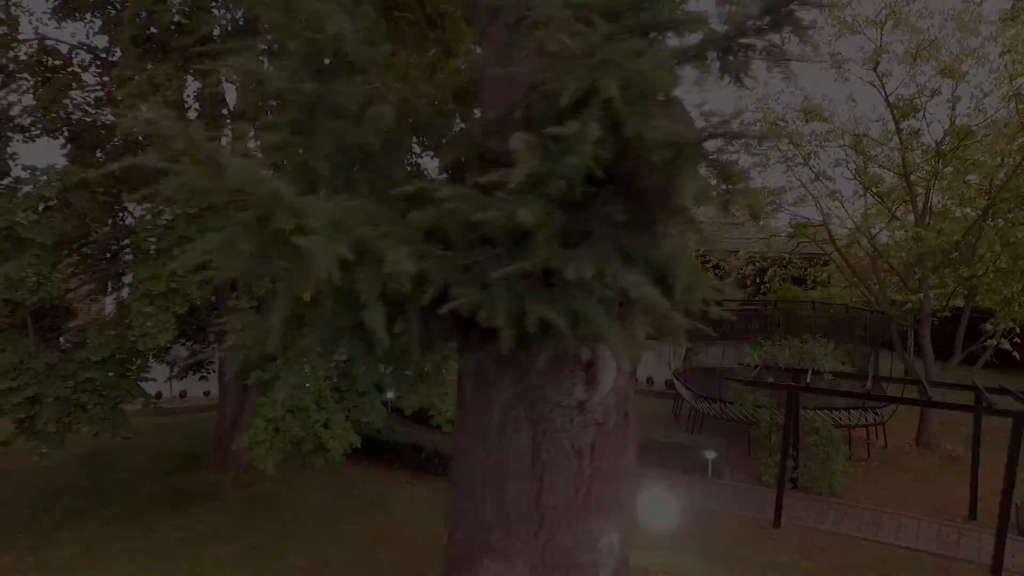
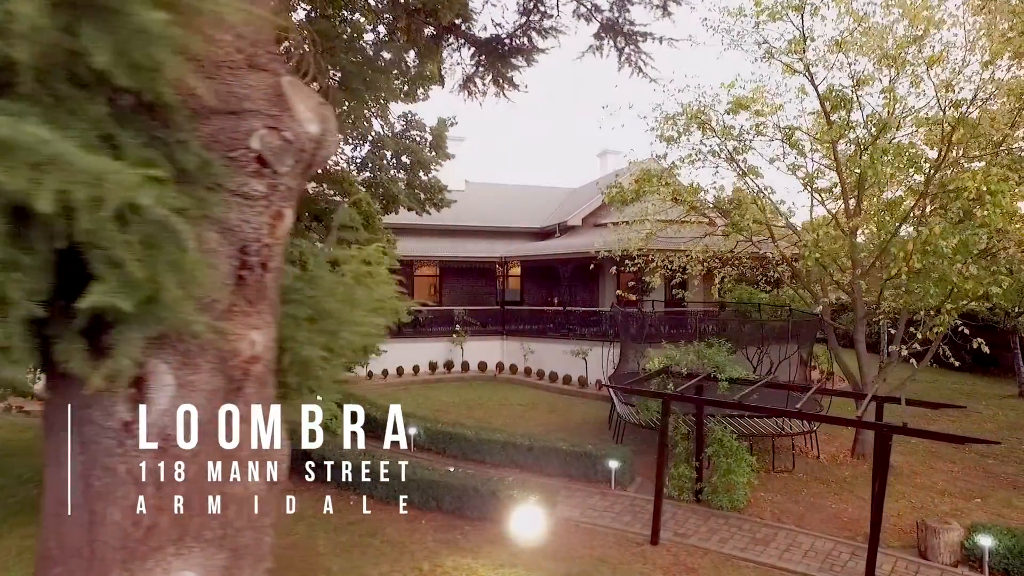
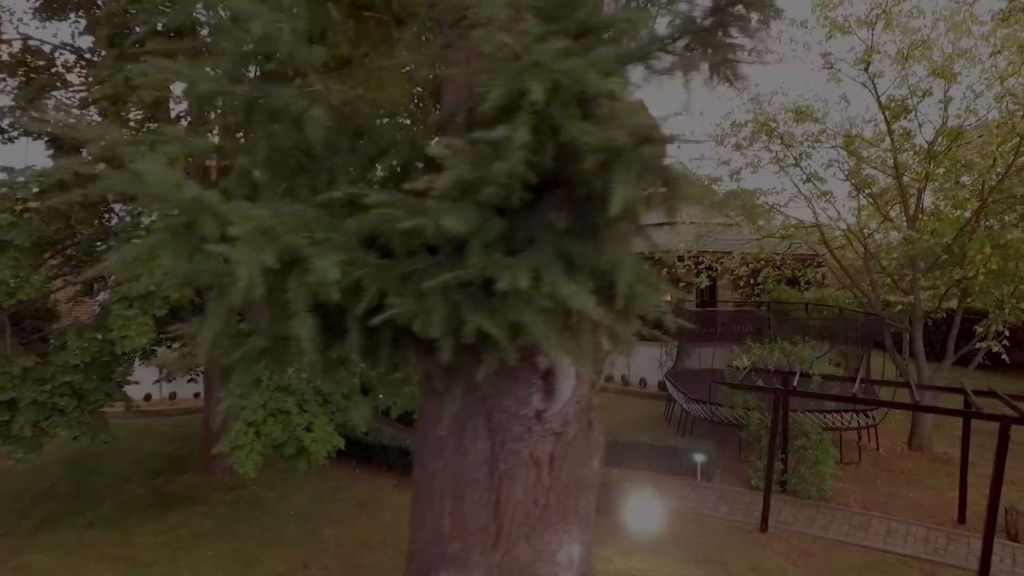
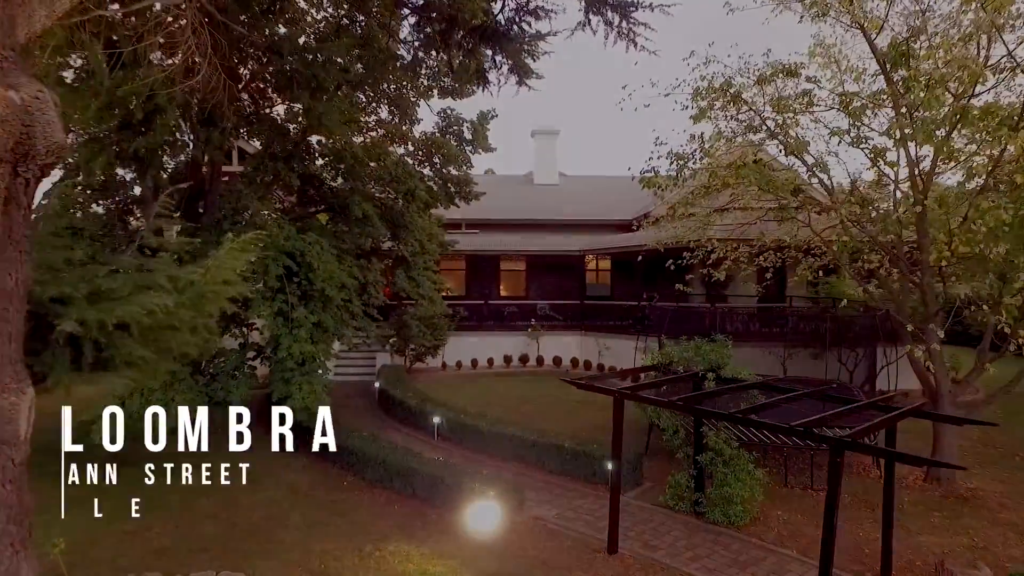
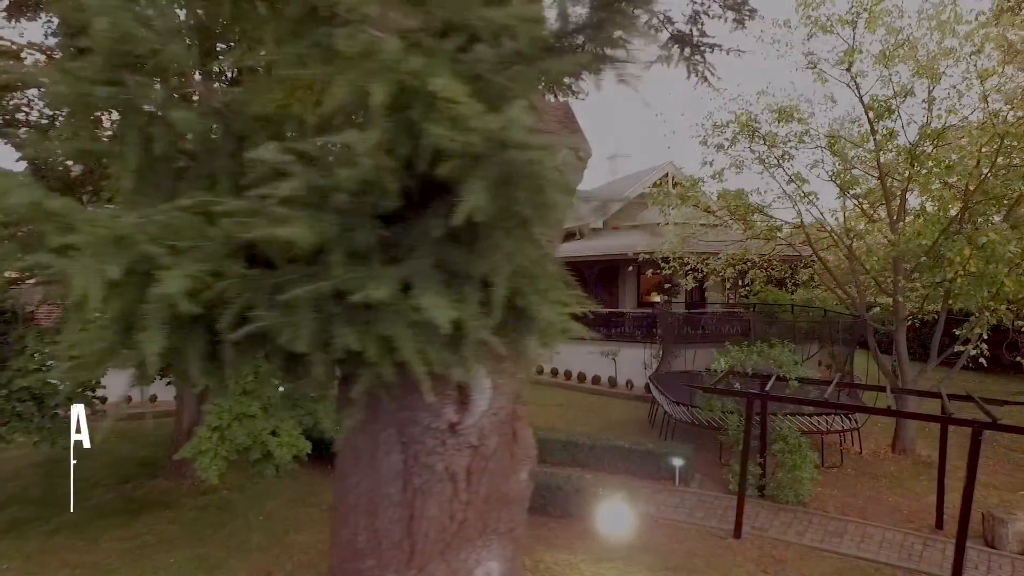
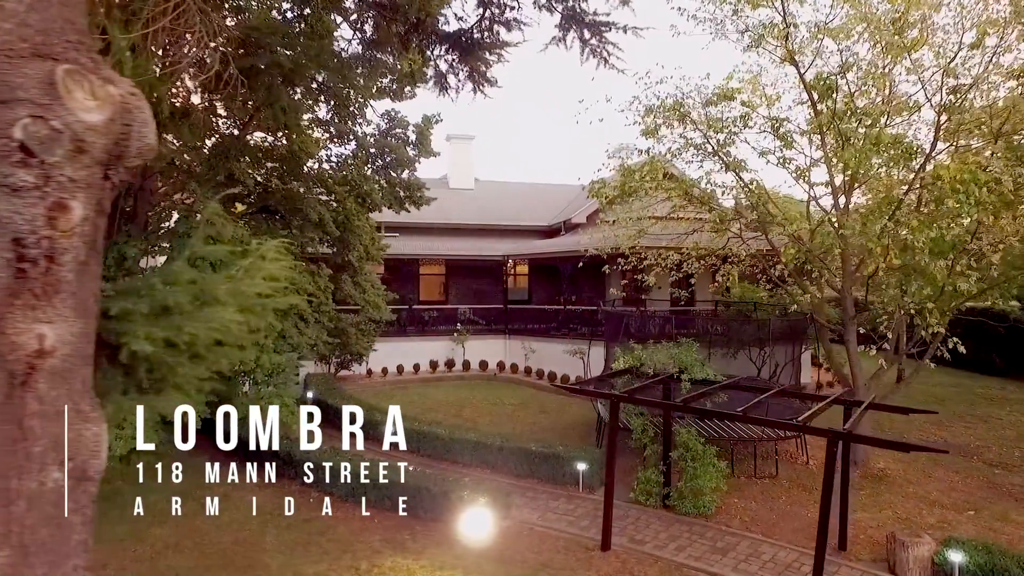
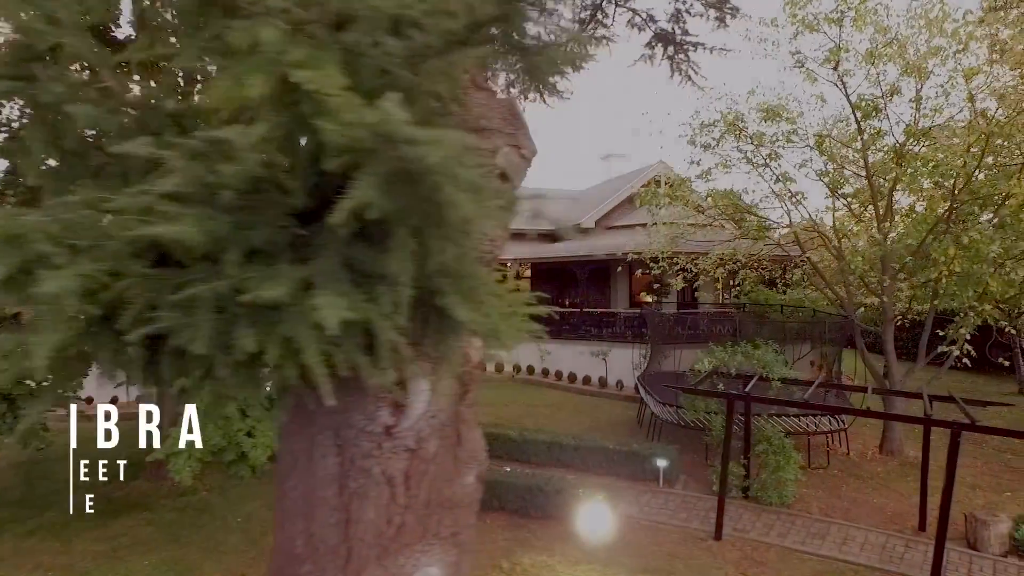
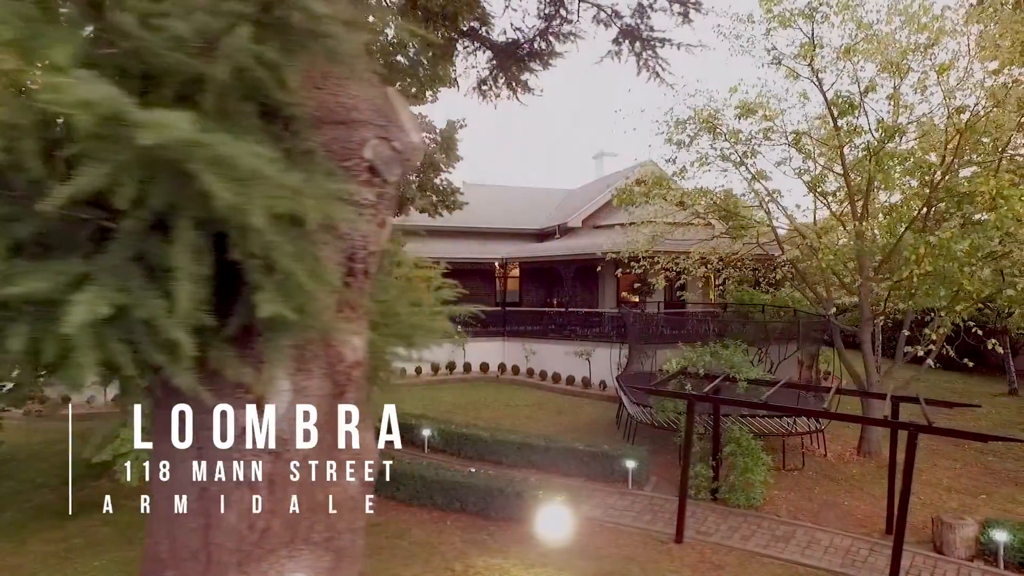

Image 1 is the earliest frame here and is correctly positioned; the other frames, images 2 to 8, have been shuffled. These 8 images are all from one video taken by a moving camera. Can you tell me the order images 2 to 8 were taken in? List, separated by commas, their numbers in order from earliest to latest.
3, 5, 7, 8, 2, 6, 4
